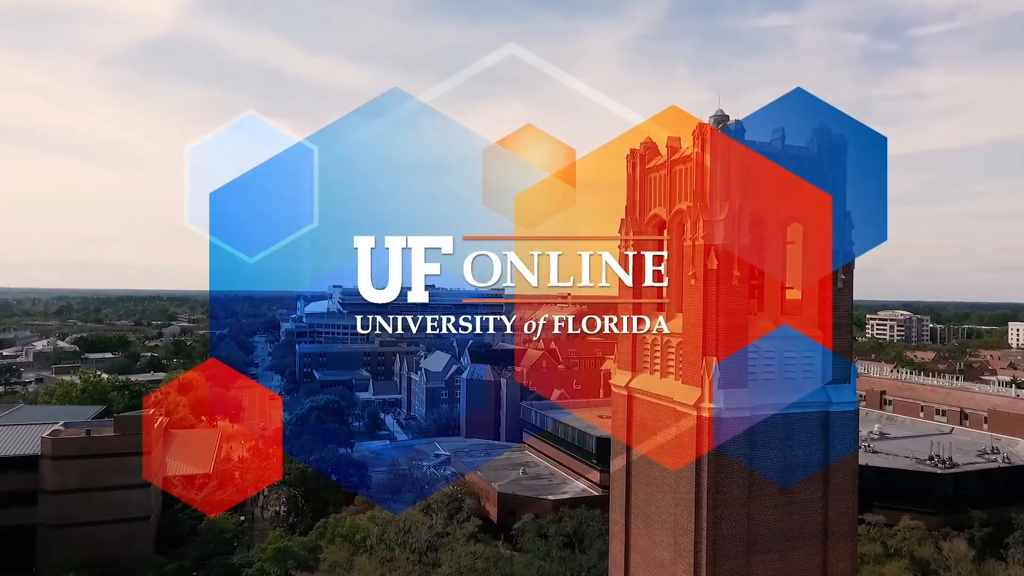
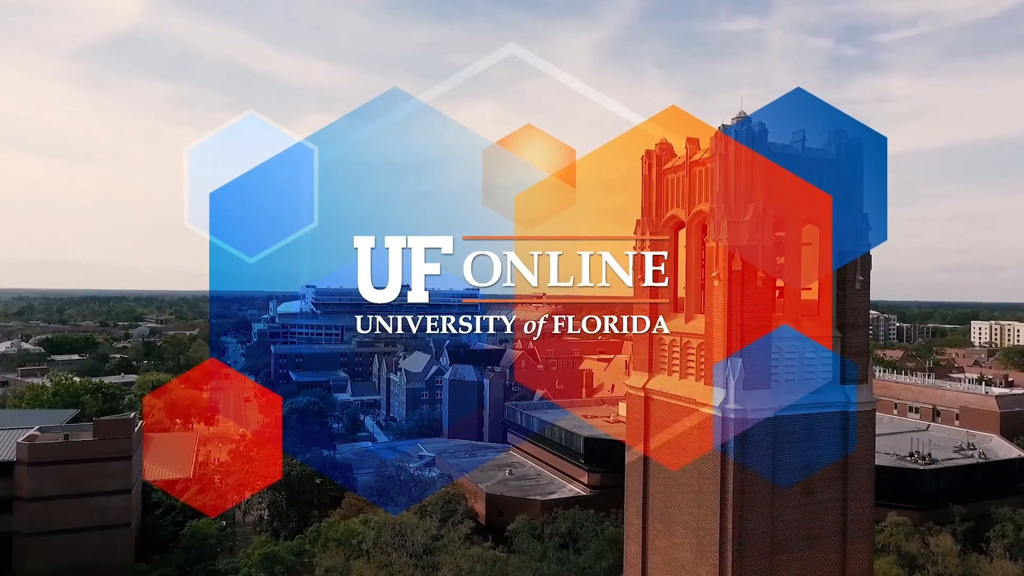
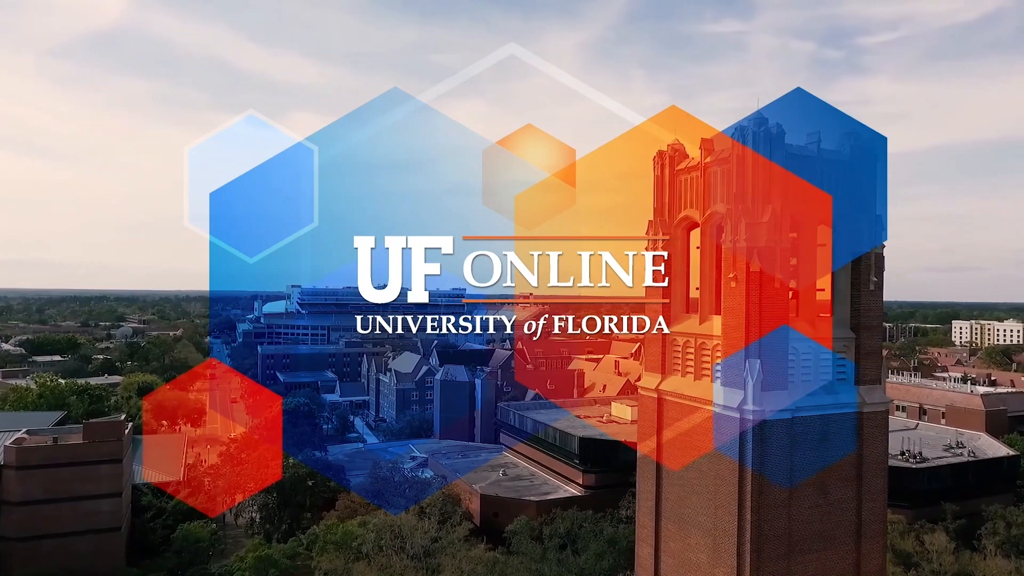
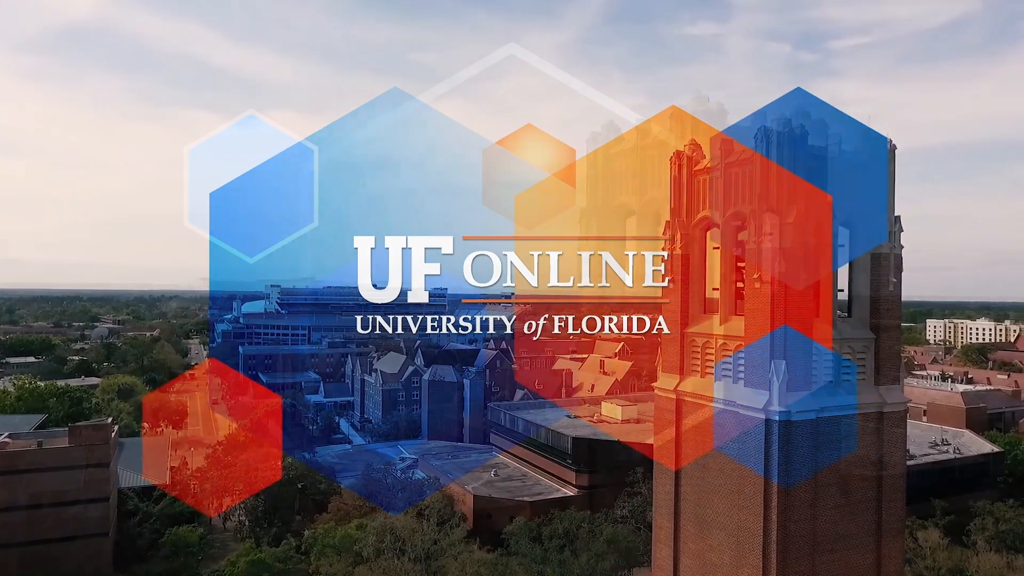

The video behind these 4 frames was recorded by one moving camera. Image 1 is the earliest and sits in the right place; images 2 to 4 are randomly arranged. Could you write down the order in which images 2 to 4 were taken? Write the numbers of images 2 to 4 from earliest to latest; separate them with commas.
2, 3, 4
